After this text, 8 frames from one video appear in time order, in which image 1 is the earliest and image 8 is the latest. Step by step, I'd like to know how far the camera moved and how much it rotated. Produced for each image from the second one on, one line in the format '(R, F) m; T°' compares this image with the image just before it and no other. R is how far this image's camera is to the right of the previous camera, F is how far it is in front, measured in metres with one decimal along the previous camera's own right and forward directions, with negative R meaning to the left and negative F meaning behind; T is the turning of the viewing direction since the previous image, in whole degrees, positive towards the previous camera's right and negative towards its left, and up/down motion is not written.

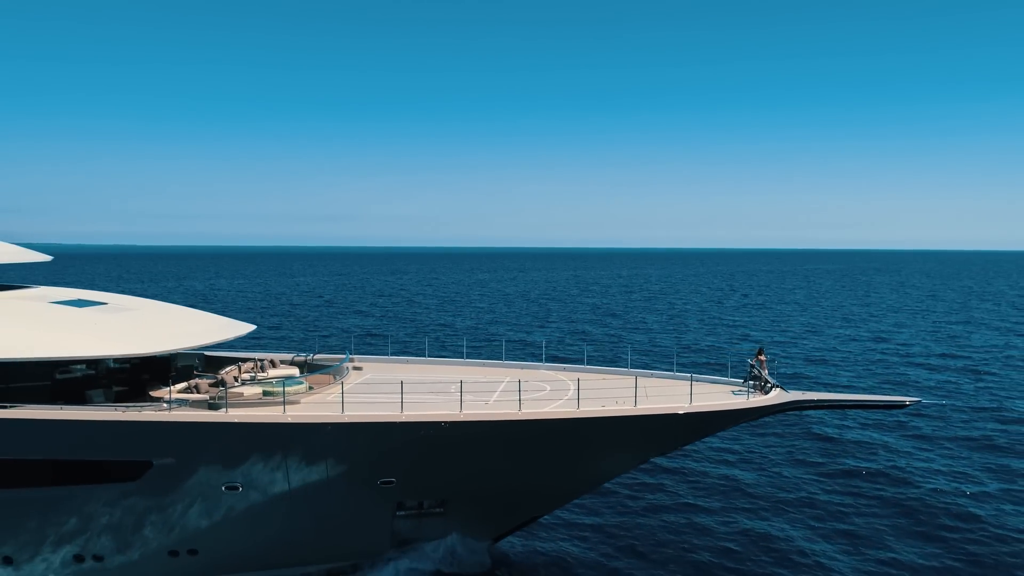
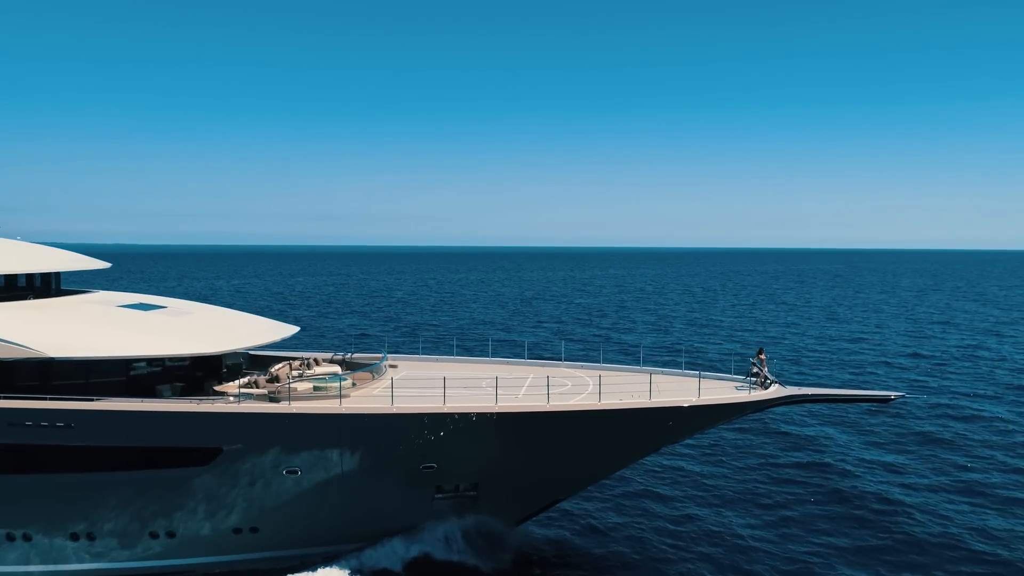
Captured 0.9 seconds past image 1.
(-0.5, -1.2) m; 0°
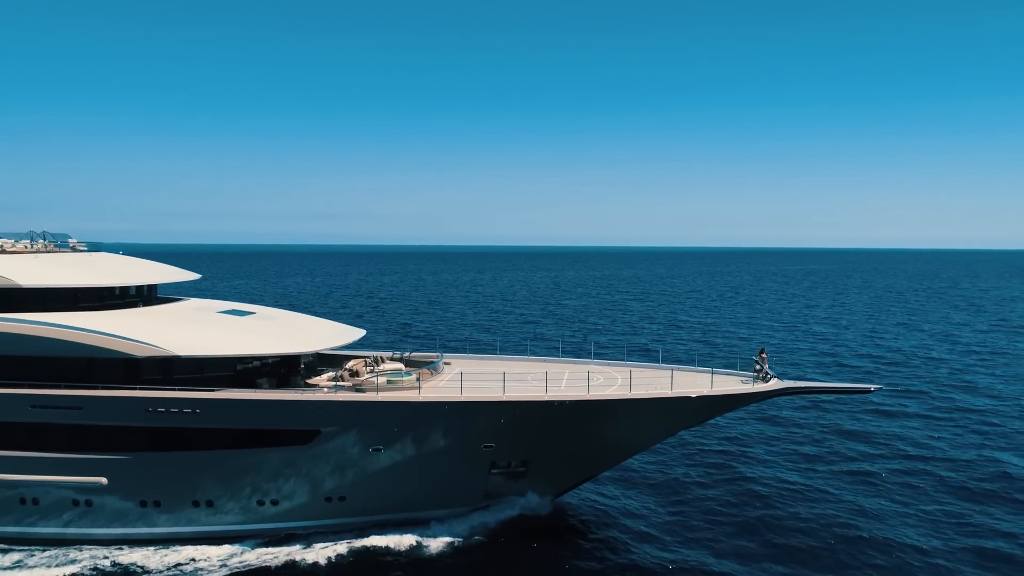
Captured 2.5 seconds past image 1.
(-1.0, -2.3) m; 0°
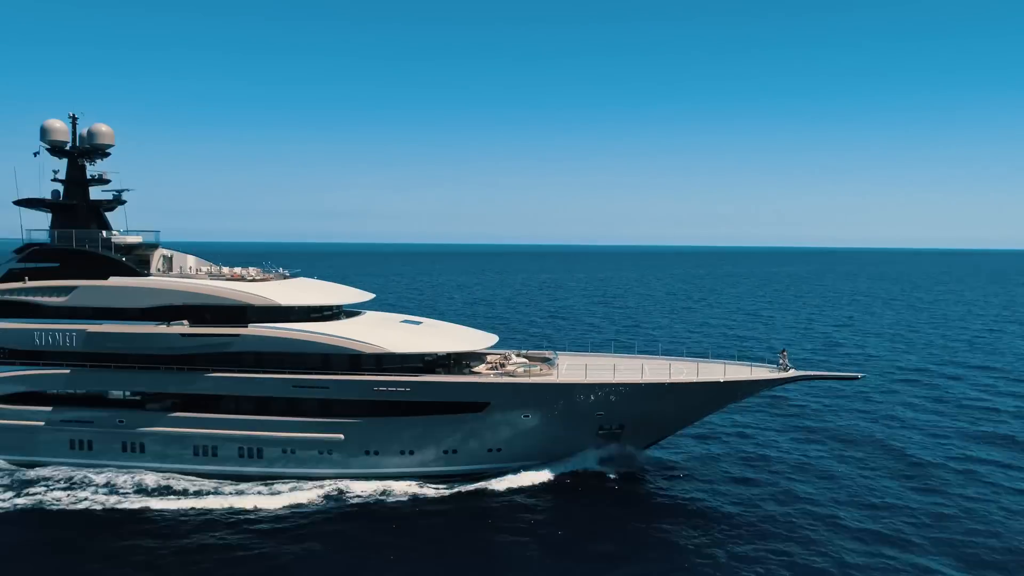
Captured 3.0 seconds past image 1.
(-2.6, -6.4) m; -2°
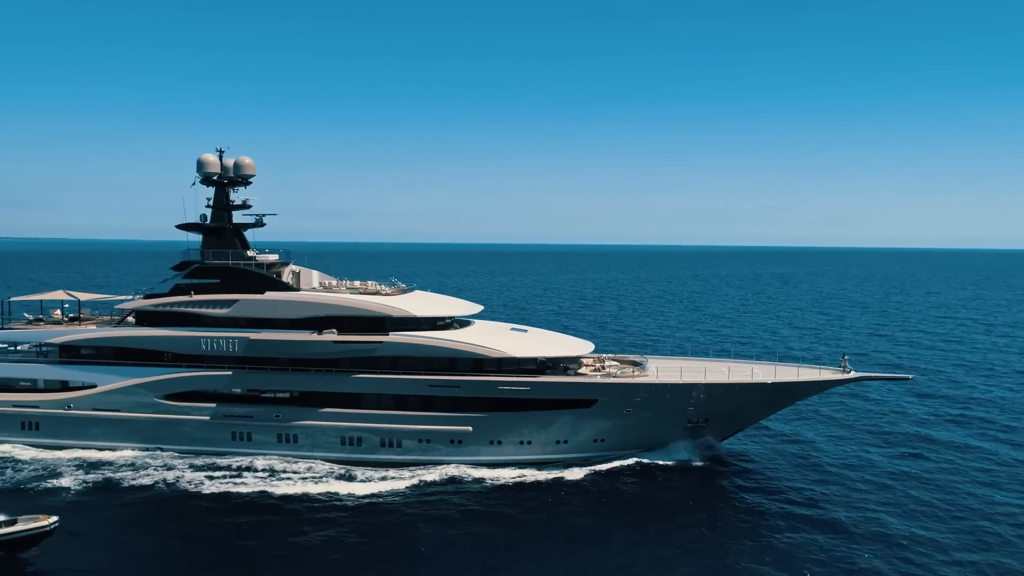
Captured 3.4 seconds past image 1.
(-3.9, -3.4) m; 0°
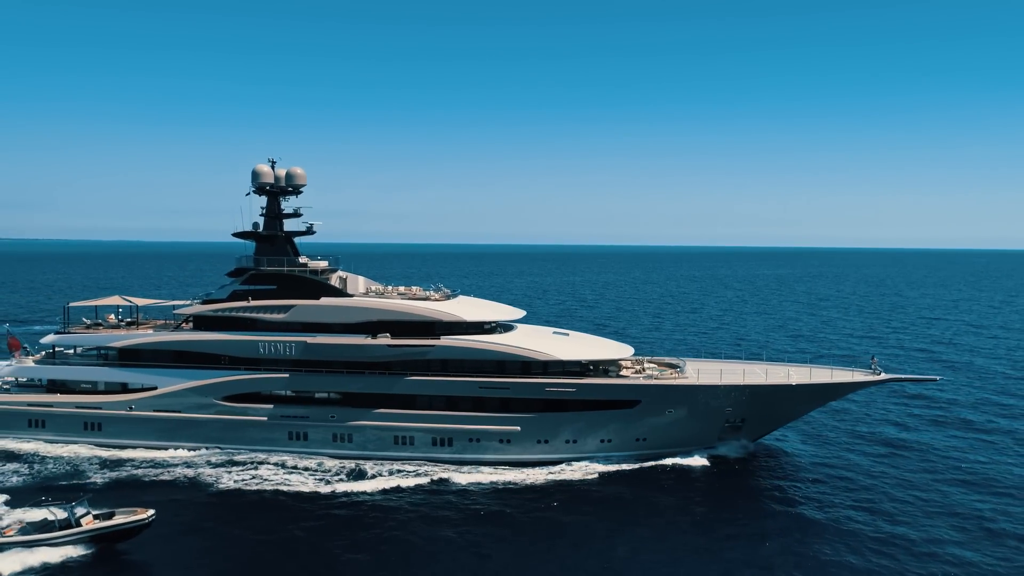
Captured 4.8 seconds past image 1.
(-1.9, -1.1) m; 0°
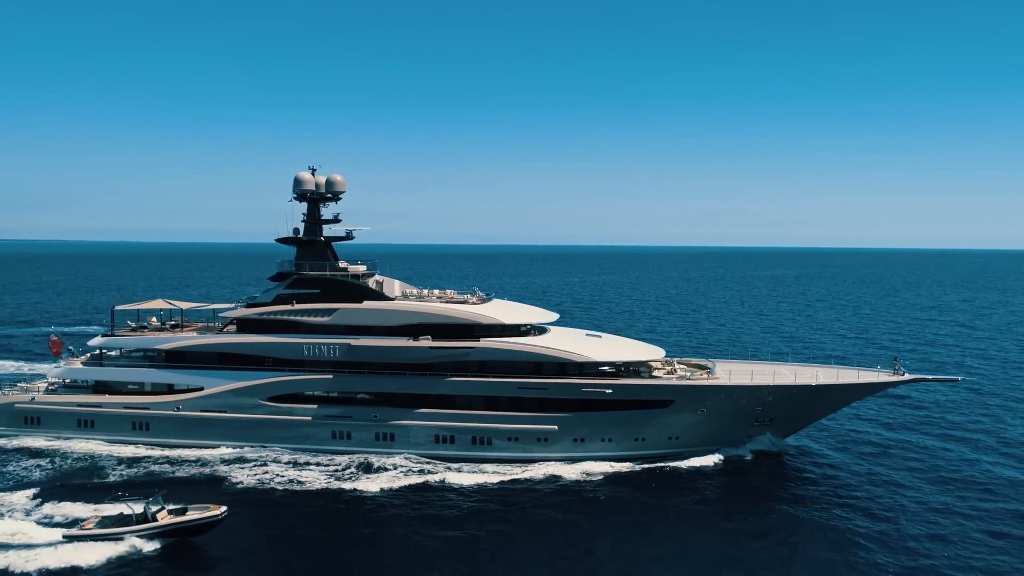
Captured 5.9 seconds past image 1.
(-1.6, -0.9) m; 0°
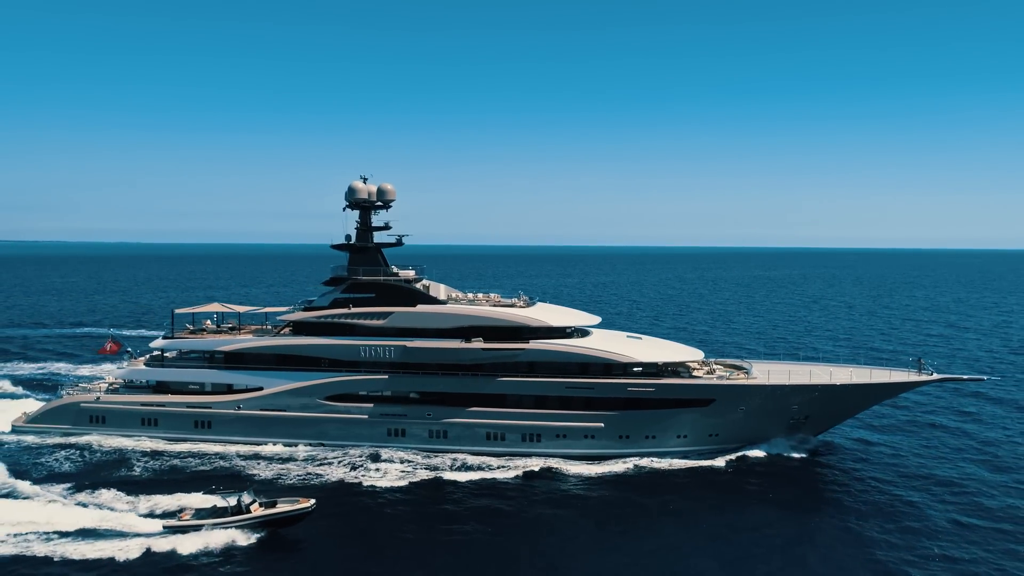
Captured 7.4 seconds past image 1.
(-2.2, -1.3) m; 0°
